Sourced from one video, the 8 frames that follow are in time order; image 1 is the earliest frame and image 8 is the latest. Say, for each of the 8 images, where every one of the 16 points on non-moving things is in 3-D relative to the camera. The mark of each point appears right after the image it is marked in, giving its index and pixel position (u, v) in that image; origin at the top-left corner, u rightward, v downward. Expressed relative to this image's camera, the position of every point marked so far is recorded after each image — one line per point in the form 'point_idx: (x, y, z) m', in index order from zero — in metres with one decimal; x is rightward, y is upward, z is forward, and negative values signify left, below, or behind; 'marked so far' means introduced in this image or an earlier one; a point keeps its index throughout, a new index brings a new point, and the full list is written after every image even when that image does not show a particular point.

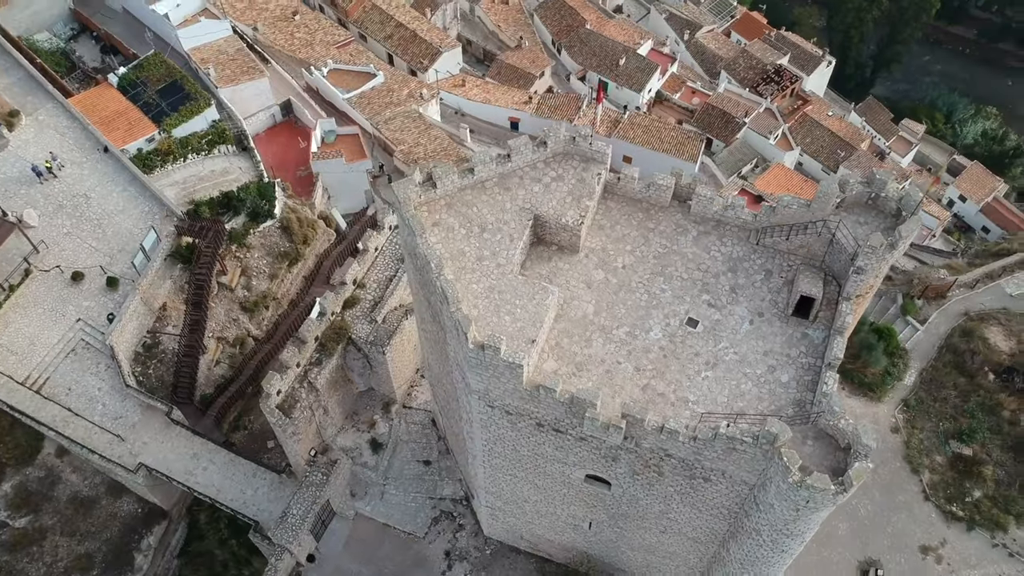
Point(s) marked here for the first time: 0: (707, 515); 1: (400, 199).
0: (+2.5, -2.9, +12.7) m
1: (-1.4, +1.1, +11.9) m
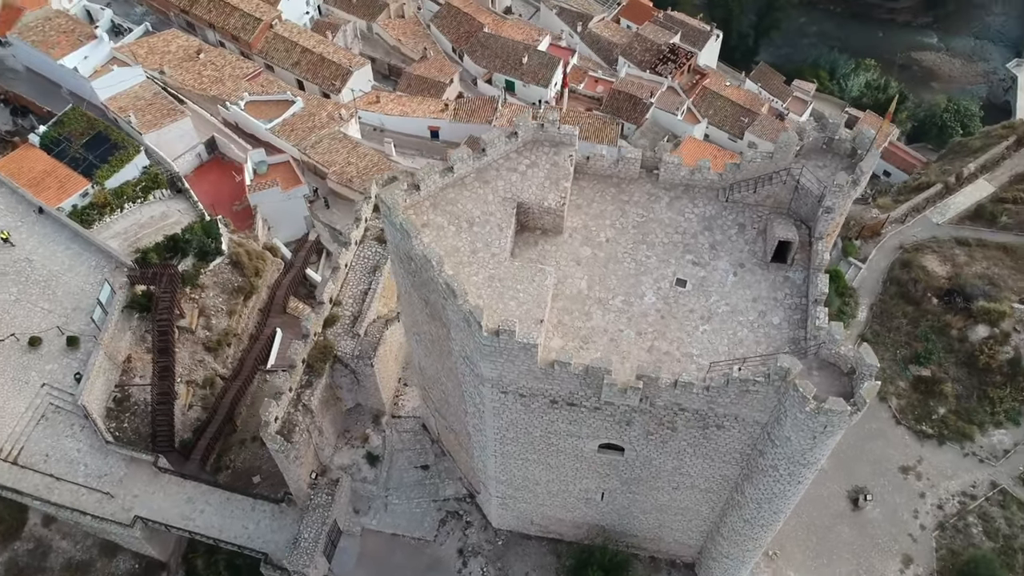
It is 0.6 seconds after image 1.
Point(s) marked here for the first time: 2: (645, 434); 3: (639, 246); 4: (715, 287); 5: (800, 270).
0: (+2.8, -2.4, +13.3) m
1: (-1.5, +1.0, +12.2) m
2: (+1.7, -1.9, +12.9) m
3: (+1.7, +0.6, +13.1) m
4: (+2.6, 0.0, +12.8) m
5: (+3.8, +0.2, +12.9) m
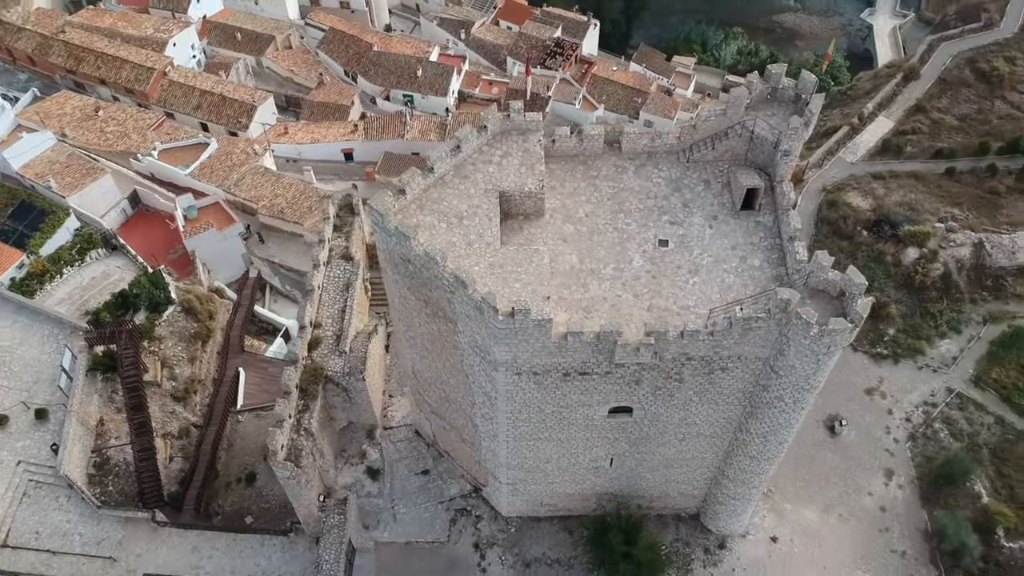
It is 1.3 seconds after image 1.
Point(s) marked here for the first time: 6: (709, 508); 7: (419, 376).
0: (+3.0, -1.7, +14.1) m
1: (-1.7, +1.0, +12.5) m
2: (+1.9, -1.4, +13.6) m
3: (+1.5, +1.0, +13.8) m
4: (+2.5, +0.6, +13.5) m
5: (+3.6, +1.0, +13.8) m
6: (+3.5, -3.8, +17.2) m
7: (-1.5, -1.4, +16.0) m
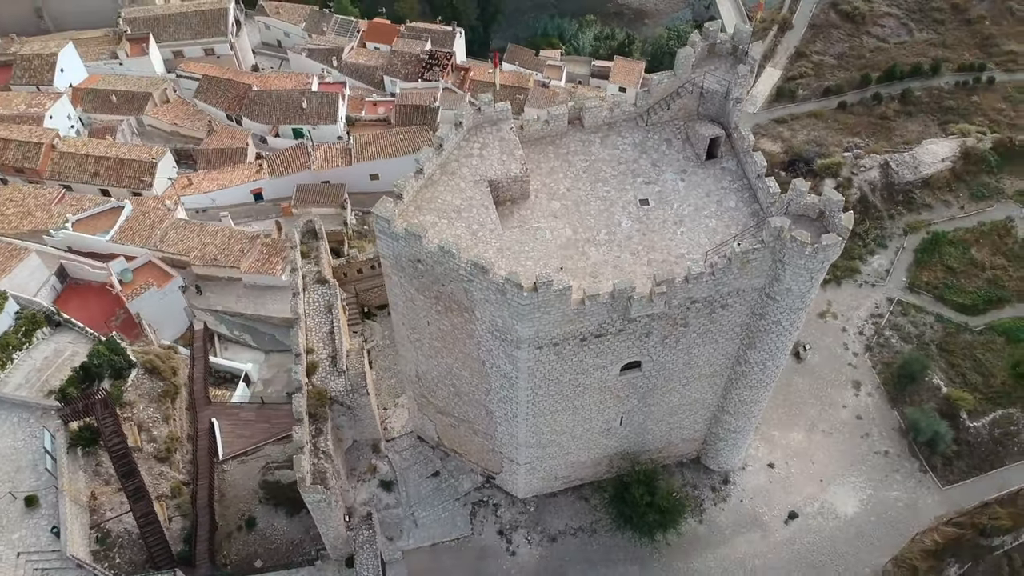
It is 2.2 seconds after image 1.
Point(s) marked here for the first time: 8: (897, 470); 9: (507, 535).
0: (+3.3, -0.8, +15.1) m
1: (-1.7, +0.9, +13.0) m
2: (+2.2, -0.7, +14.5) m
3: (+1.3, +1.5, +14.6) m
4: (+2.4, +1.4, +14.5) m
5: (+3.3, +2.0, +14.9) m
6: (+3.7, -3.0, +18.2) m
7: (-1.5, -1.5, +16.5) m
8: (+7.5, -3.5, +19.0) m
9: (-0.1, -4.5, +18.0) m
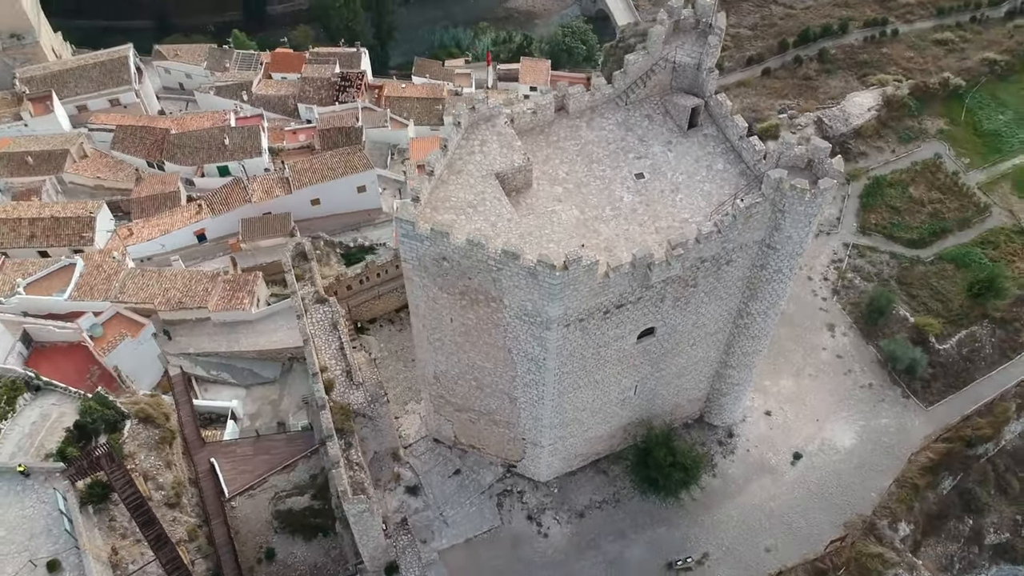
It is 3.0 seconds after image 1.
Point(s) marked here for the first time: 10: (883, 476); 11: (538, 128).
0: (+3.5, -0.2, +16.0) m
1: (-1.4, +0.9, +13.4) m
2: (+2.5, -0.2, +15.3) m
3: (+1.3, +1.9, +15.3) m
4: (+2.4, +1.9, +15.3) m
5: (+3.2, +2.6, +15.8) m
6: (+3.9, -2.3, +19.1) m
7: (-1.2, -1.5, +16.9) m
8: (+7.7, -2.3, +20.3) m
9: (+0.5, -4.3, +18.5) m
10: (+7.3, -3.7, +19.3) m
11: (+0.4, +2.6, +15.8) m
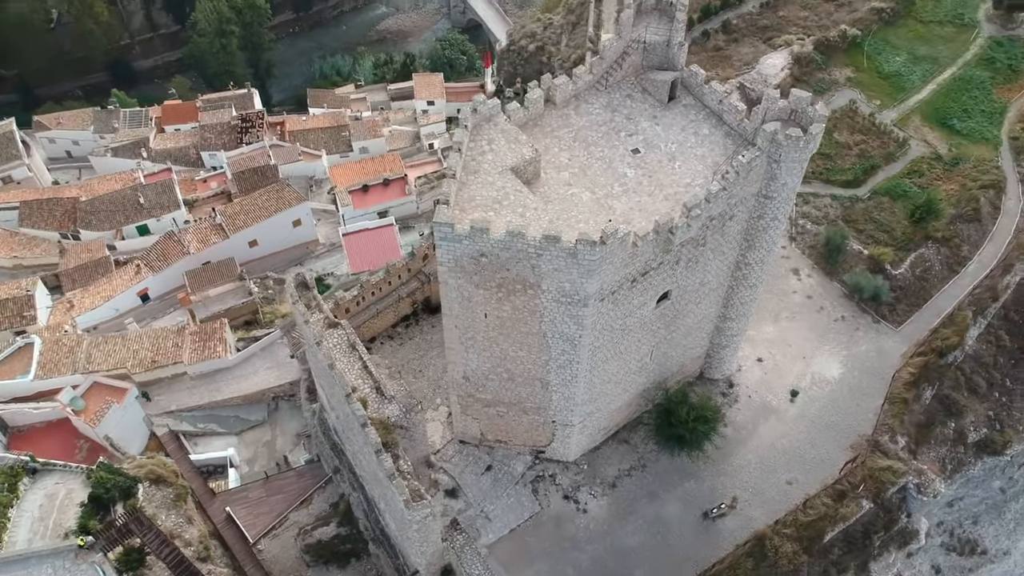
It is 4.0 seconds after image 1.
0: (+3.8, +0.6, +17.1) m
1: (-0.9, +0.9, +13.9) m
2: (+2.9, +0.4, +16.3) m
3: (+1.3, +2.3, +16.2) m
4: (+2.4, +2.5, +16.3) m
5: (+3.0, +3.3, +16.9) m
6: (+4.2, -1.5, +20.3) m
7: (-0.7, -1.5, +17.4) m
8: (+7.7, -0.9, +21.9) m
9: (+1.2, -4.1, +19.2) m
10: (+7.7, -2.3, +20.9) m
11: (+0.3, +2.8, +16.5) m
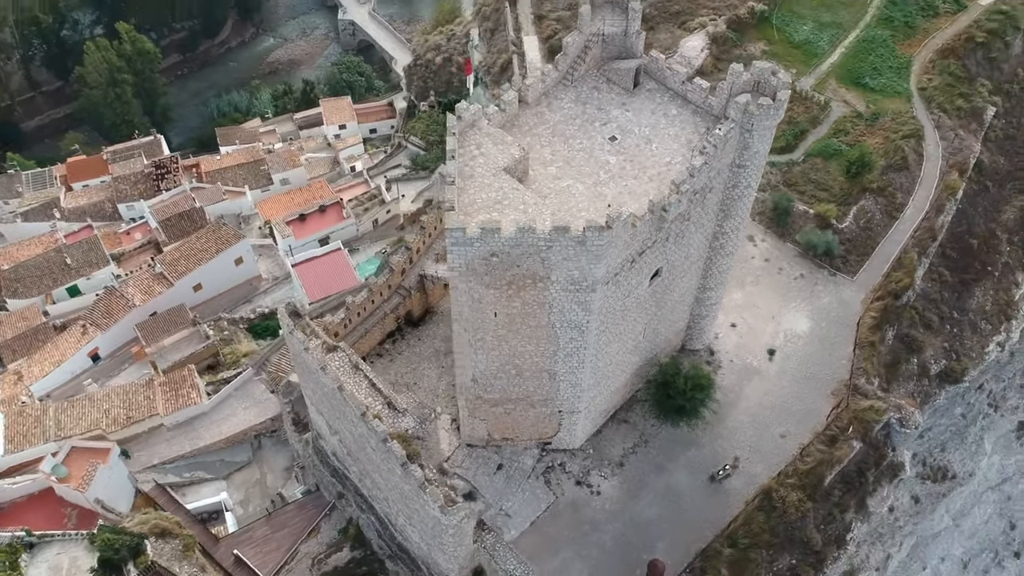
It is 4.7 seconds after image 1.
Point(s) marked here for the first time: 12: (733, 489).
0: (+3.6, +1.2, +17.9) m
1: (-0.7, +0.9, +14.3) m
2: (+2.8, +0.9, +17.0) m
3: (+1.0, +2.5, +16.8) m
4: (+2.0, +2.8, +17.0) m
5: (+2.5, +3.7, +17.7) m
6: (+3.9, -0.9, +21.1) m
7: (-0.5, -1.6, +17.8) m
8: (+7.2, +0.1, +23.1) m
9: (+1.5, -3.9, +19.8) m
10: (+7.5, -1.3, +22.1) m
11: (-0.1, +2.8, +17.0) m
12: (+4.5, -4.1, +19.9) m
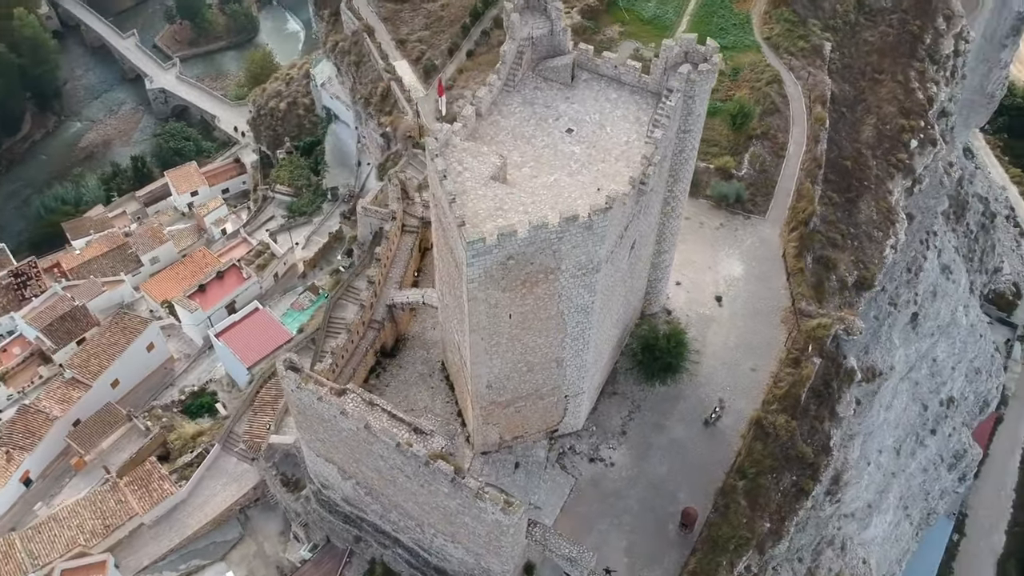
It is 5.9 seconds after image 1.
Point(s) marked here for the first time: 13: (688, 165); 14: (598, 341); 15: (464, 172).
0: (+3.0, +1.9, +19.3) m
1: (-0.5, +0.8, +15.0) m
2: (+2.5, +1.5, +18.3) m
3: (+0.4, +2.7, +17.7) m
4: (+1.3, +3.2, +18.1) m
5: (+1.3, +4.1, +18.9) m
6: (+3.2, -0.1, +22.6) m
7: (-0.3, -1.7, +18.5) m
8: (+5.8, +1.5, +25.1) m
9: (+1.8, -3.6, +20.8) m
10: (+6.5, +0.3, +24.1) m
11: (-0.8, +2.7, +17.8) m
12: (+4.7, -3.1, +21.4) m
13: (+3.5, +2.4, +19.3) m
14: (+1.7, -1.0, +19.1) m
15: (-0.8, +1.9, +16.4) m
